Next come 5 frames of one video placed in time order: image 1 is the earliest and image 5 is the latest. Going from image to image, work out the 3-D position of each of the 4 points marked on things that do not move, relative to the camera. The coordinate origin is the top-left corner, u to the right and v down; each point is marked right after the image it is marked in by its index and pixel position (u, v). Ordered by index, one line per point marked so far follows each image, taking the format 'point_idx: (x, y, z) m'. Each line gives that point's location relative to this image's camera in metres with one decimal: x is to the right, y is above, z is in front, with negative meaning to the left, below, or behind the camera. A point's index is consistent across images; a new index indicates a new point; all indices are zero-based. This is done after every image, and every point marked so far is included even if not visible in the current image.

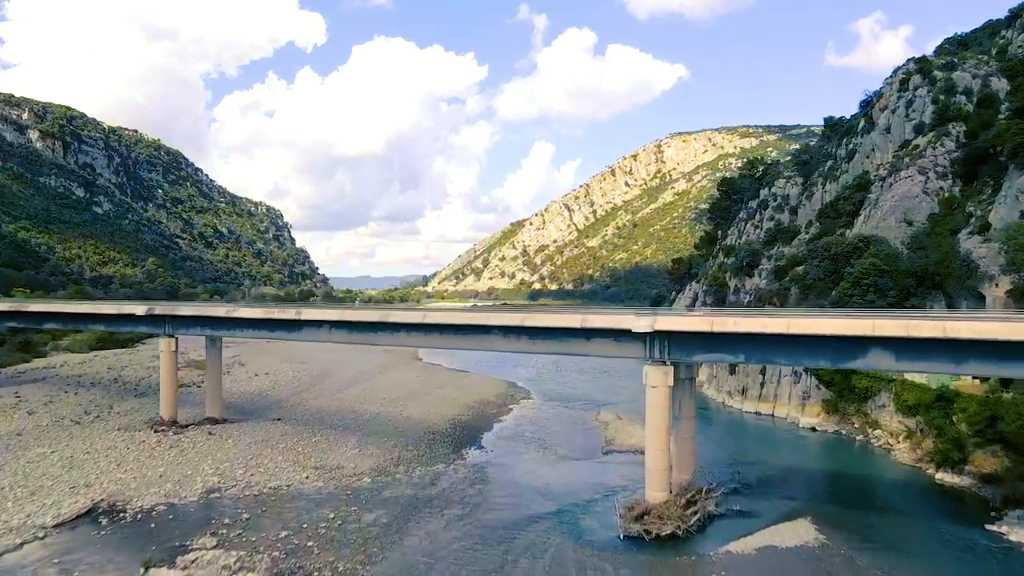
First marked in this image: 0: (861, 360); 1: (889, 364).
0: (+7.3, -1.5, +18.1) m
1: (+7.7, -1.5, +17.8) m
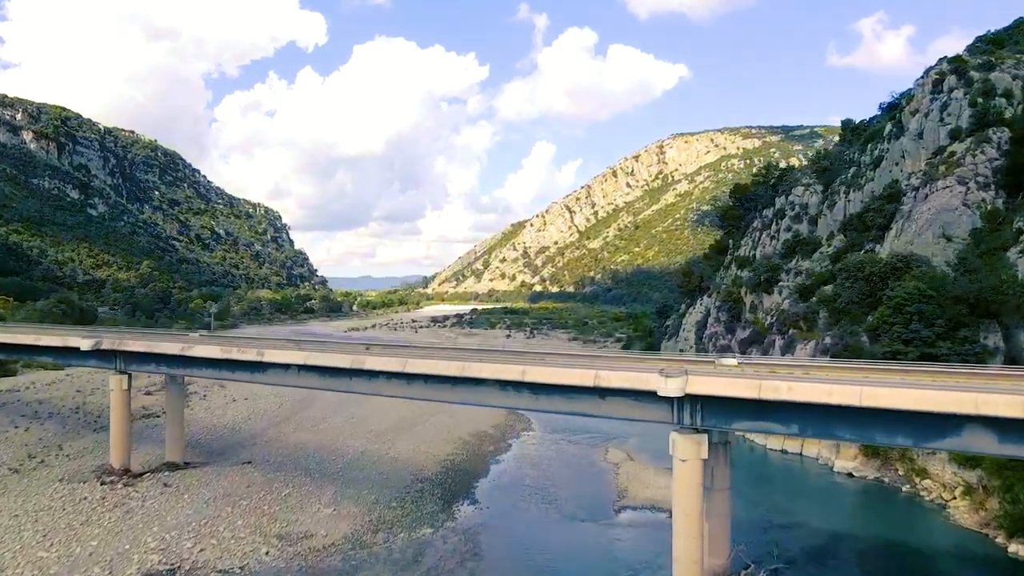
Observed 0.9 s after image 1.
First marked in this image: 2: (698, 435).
0: (+7.2, -2.5, +14.2) m
1: (+7.7, -2.5, +13.9) m
2: (+3.5, -2.8, +16.5) m
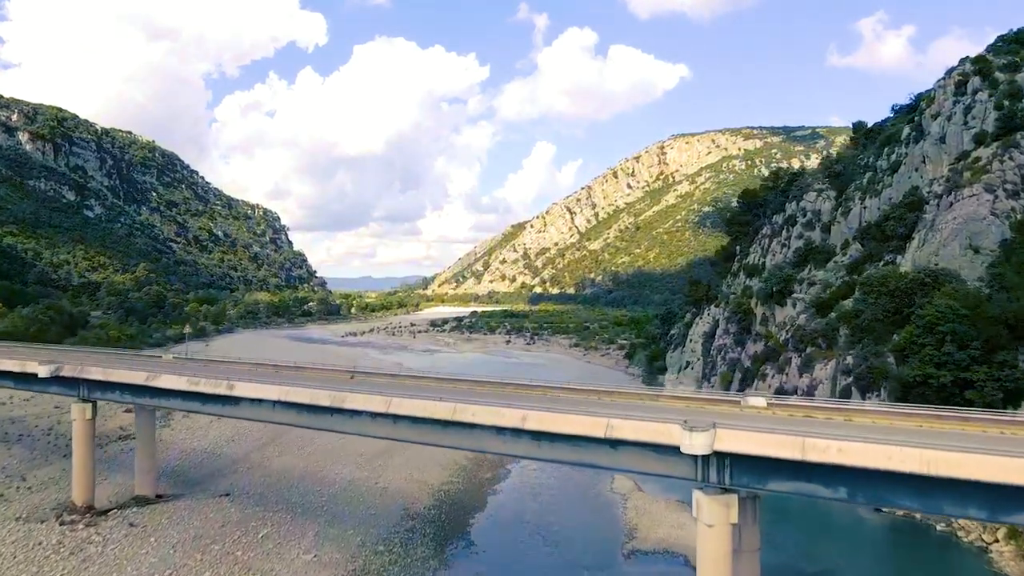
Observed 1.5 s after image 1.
0: (+7.2, -3.1, +11.8) m
1: (+7.7, -3.1, +11.5) m
2: (+3.5, -3.4, +14.2) m
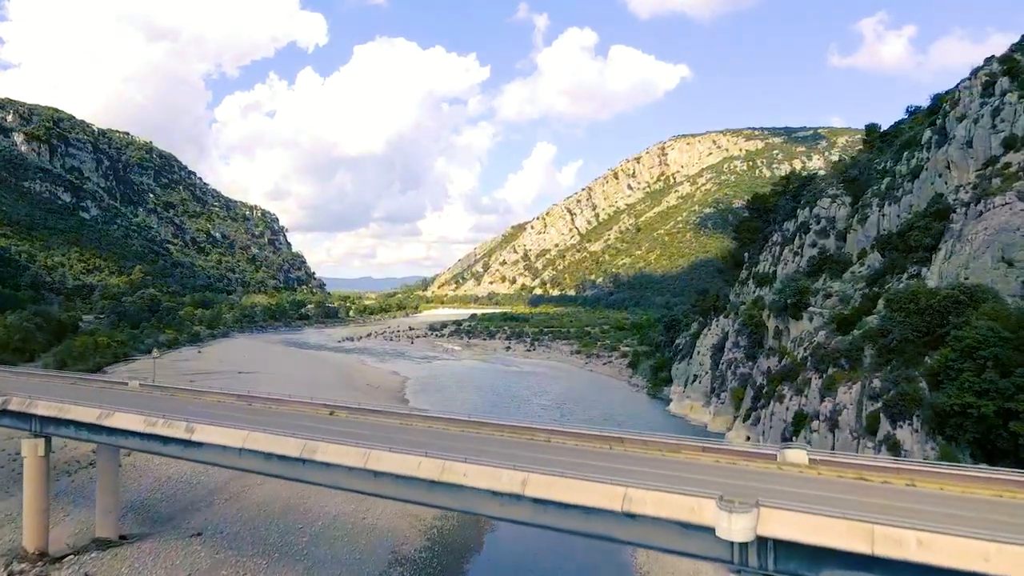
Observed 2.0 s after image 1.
0: (+7.2, -3.7, +9.3) m
1: (+7.6, -3.7, +9.0) m
2: (+3.4, -4.0, +11.6) m
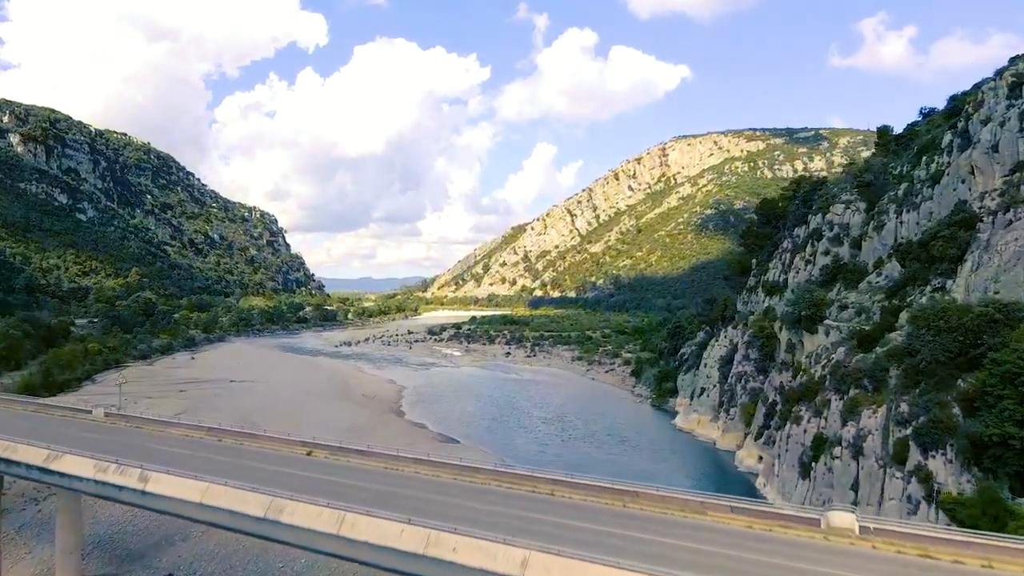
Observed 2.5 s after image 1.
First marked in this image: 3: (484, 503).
0: (+7.1, -4.2, +7.1) m
1: (+7.6, -4.3, +6.8) m
2: (+3.4, -4.5, +9.4) m
3: (-0.3, -3.6, +15.3) m
